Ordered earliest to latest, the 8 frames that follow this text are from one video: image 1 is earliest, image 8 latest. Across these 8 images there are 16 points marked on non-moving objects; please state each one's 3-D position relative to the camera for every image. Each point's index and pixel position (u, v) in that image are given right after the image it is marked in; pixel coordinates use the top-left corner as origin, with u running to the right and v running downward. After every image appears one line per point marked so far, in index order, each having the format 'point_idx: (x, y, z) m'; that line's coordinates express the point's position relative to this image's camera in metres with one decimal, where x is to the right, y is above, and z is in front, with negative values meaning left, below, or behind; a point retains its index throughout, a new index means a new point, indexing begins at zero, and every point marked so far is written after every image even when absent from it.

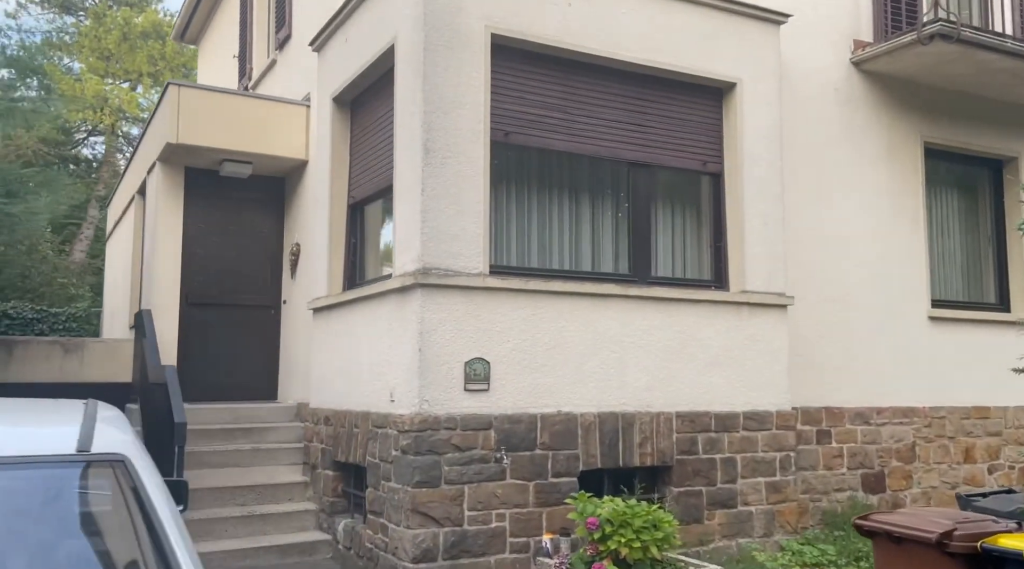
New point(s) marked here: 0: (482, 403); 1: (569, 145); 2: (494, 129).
0: (-0.2, -0.8, +5.9) m
1: (+0.4, +1.1, +6.7) m
2: (-0.2, +1.1, +6.3) m
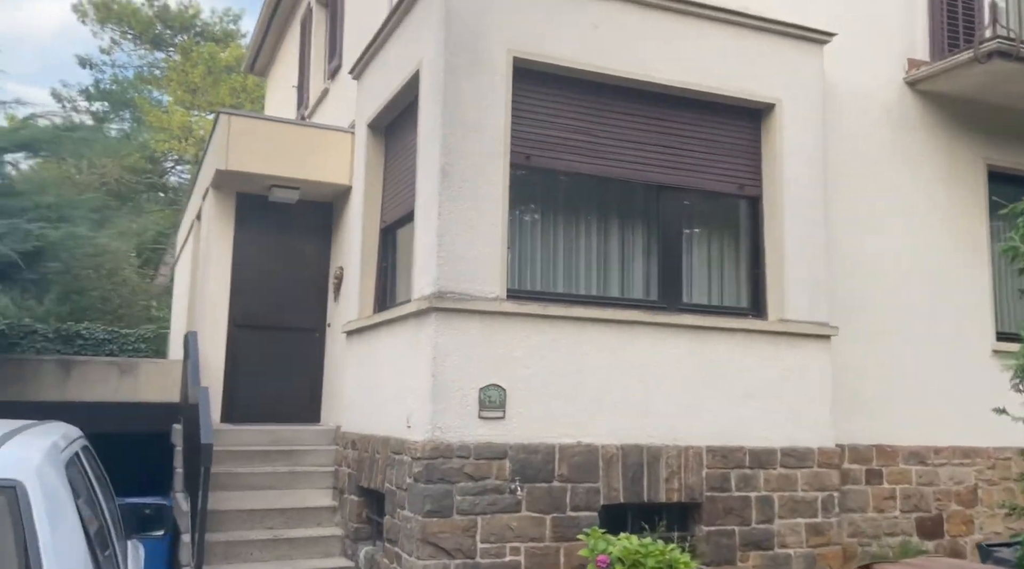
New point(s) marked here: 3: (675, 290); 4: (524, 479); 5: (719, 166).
0: (-0.1, -1.0, +5.8) m
1: (+0.6, +0.9, +6.5) m
2: (0.0, +0.9, +6.2) m
3: (+1.3, 0.0, +6.8) m
4: (+0.1, -1.3, +5.8) m
5: (+1.6, +0.9, +7.0) m
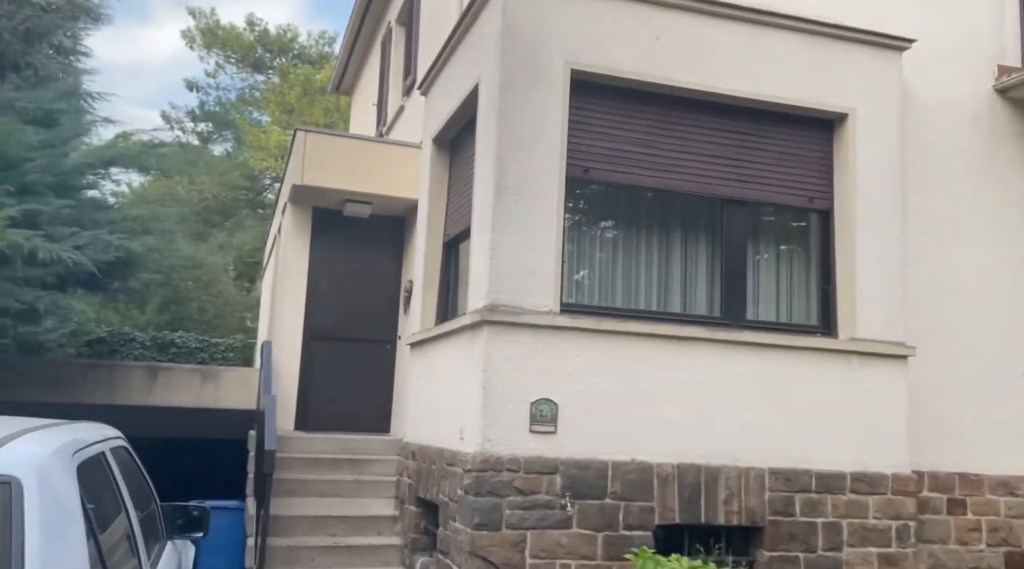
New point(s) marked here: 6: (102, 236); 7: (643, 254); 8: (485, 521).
0: (+0.2, -1.0, +5.7) m
1: (+1.1, +0.8, +6.4) m
2: (+0.4, +0.8, +6.2) m
3: (+1.7, -0.2, +6.6) m
4: (+0.4, -1.4, +5.7) m
5: (+2.1, +0.8, +6.8) m
6: (-4.3, +0.5, +9.1) m
7: (+1.0, +0.2, +6.5) m
8: (-0.2, -1.5, +5.5) m
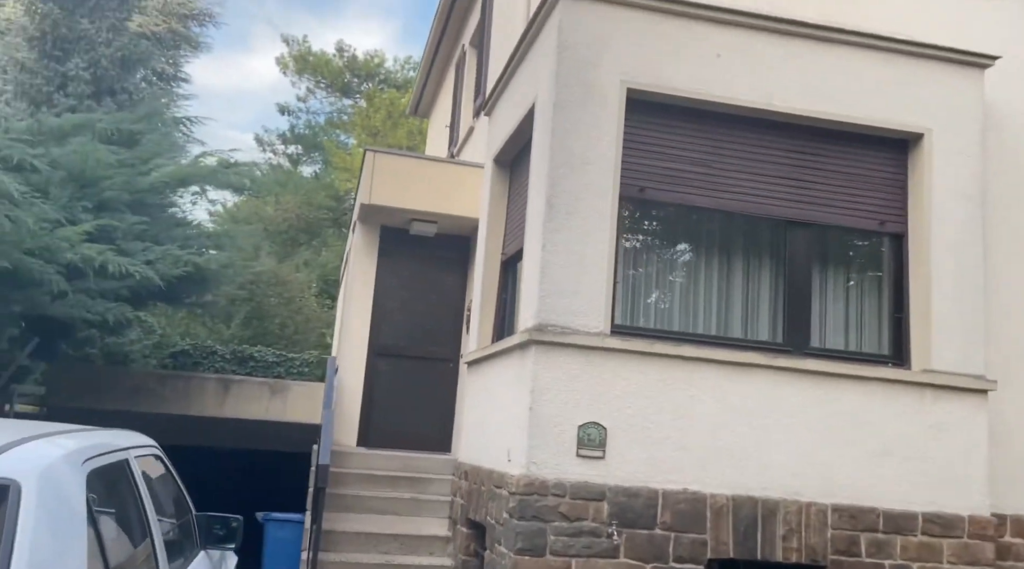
0: (+0.5, -1.2, +5.6) m
1: (+1.5, +0.6, +6.2) m
2: (+0.8, +0.7, +6.1) m
3: (+2.1, -0.3, +6.3) m
4: (+0.7, -1.5, +5.5) m
5: (+2.6, +0.6, +6.5) m
6: (-3.7, +0.4, +9.5) m
7: (+1.4, +0.1, +6.3) m
8: (+0.1, -1.6, +5.4) m
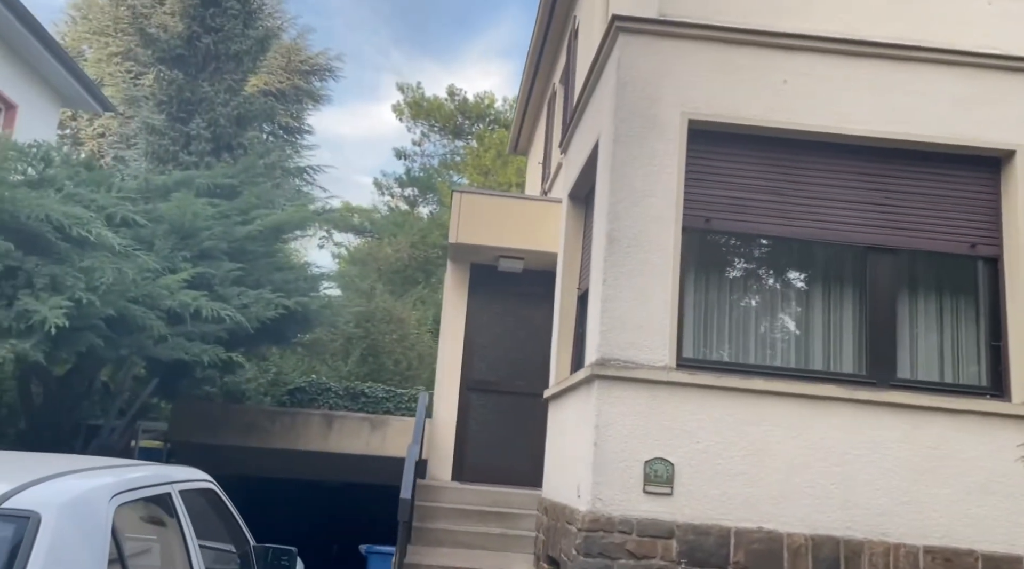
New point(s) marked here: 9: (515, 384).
0: (+0.9, -1.4, +5.5) m
1: (+1.9, +0.4, +6.1) m
2: (+1.3, +0.5, +6.0) m
3: (+2.6, -0.5, +6.0) m
4: (+1.1, -1.7, +5.4) m
5: (+3.0, +0.4, +6.1) m
6: (-2.7, -0.1, +10.0) m
7: (+1.9, -0.2, +6.1) m
8: (+0.5, -1.8, +5.4) m
9: (0.0, -1.1, +9.7) m
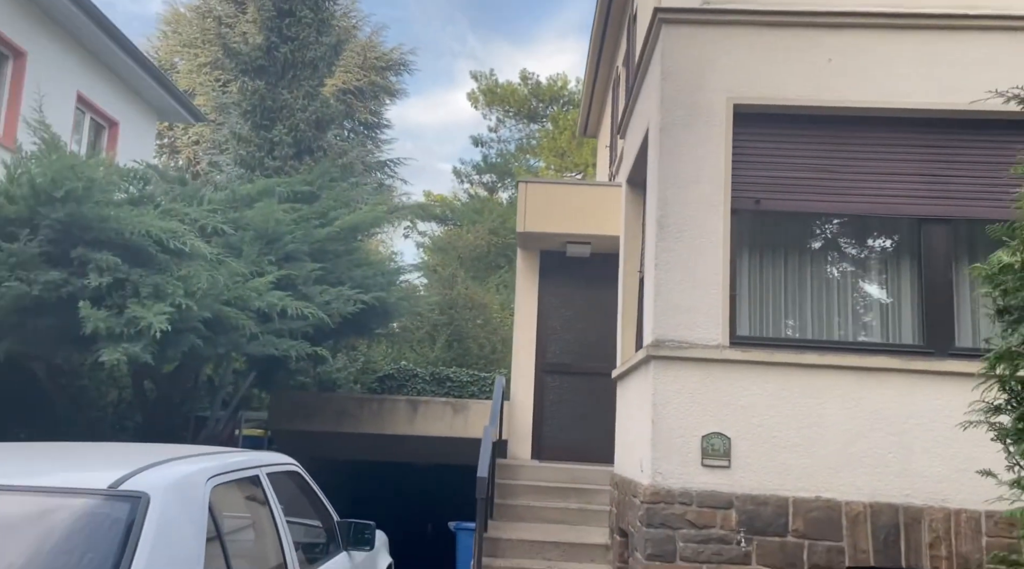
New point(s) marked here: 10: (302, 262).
0: (+1.4, -1.3, +5.7) m
1: (+2.3, +0.5, +6.2) m
2: (+1.6, +0.6, +6.2) m
3: (+3.0, -0.3, +6.1) m
4: (+1.6, -1.6, +5.6) m
5: (+3.4, +0.7, +6.2) m
6: (-1.8, 0.0, +10.6) m
7: (+2.3, 0.0, +6.3) m
8: (+0.9, -1.7, +5.7) m
9: (+0.9, -0.9, +10.0) m
10: (-2.3, +0.3, +9.6) m
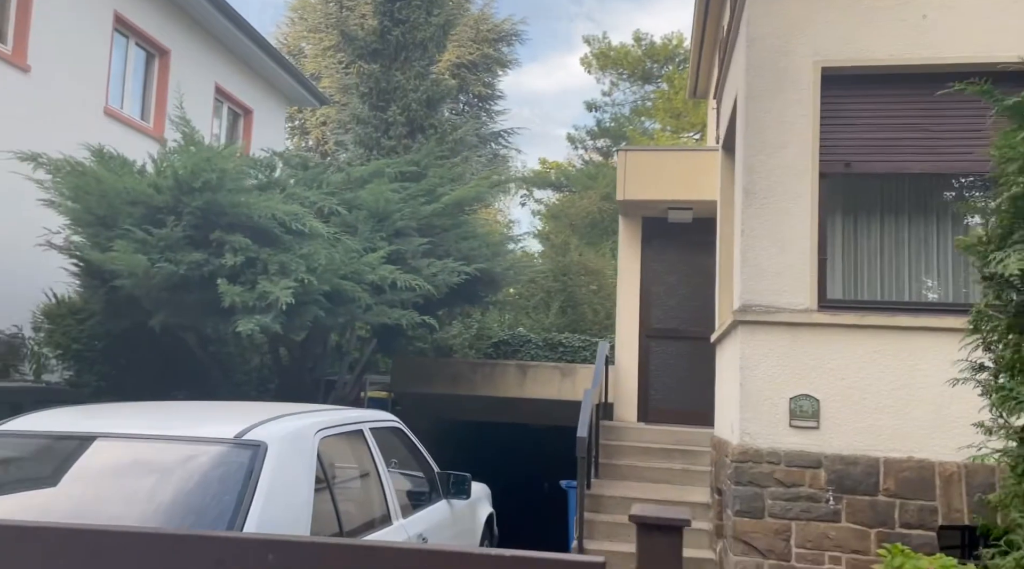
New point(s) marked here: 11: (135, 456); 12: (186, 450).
0: (+2.0, -1.0, +5.9) m
1: (+3.0, +0.8, +6.1) m
2: (+2.3, +0.9, +6.2) m
3: (+3.7, -0.1, +6.0) m
4: (+2.2, -1.4, +5.8) m
5: (+4.1, +0.9, +5.9) m
6: (-0.5, +0.3, +11.1) m
7: (+3.0, +0.3, +6.3) m
8: (+1.6, -1.5, +5.9) m
9: (+2.1, -0.5, +10.2) m
10: (-1.1, +0.6, +10.2) m
11: (-1.5, -0.7, +3.4) m
12: (-1.3, -0.6, +3.4) m
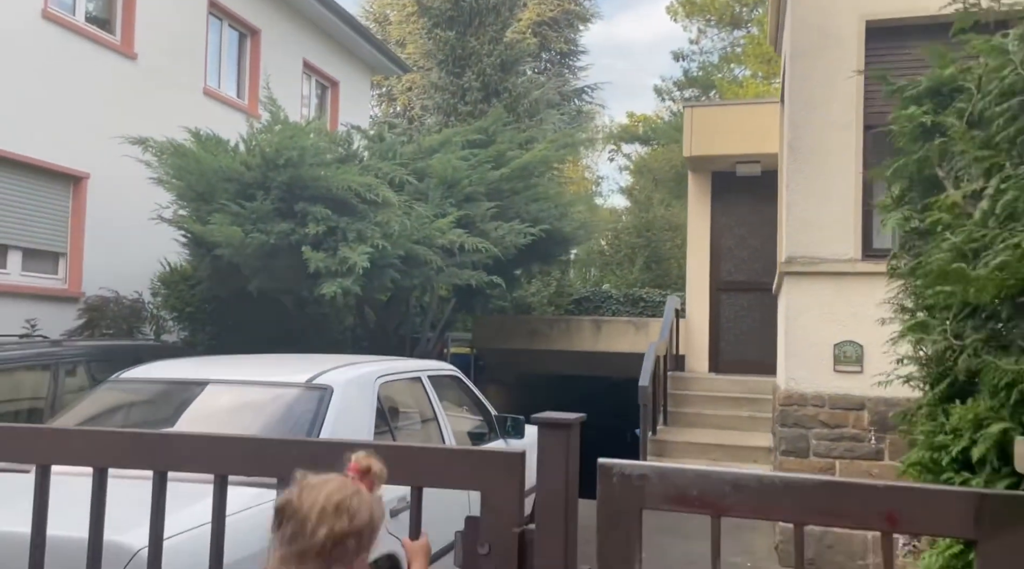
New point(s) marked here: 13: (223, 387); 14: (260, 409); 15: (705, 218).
0: (+2.4, -0.7, +6.2) m
1: (+3.3, +1.2, +6.2) m
2: (+2.7, +1.2, +6.4) m
3: (+4.0, +0.3, +6.0) m
4: (+2.6, -1.0, +6.1) m
5: (+4.4, +1.3, +5.9) m
6: (+0.4, +0.9, +11.5) m
7: (+3.4, +0.7, +6.4) m
8: (+2.0, -1.2, +6.2) m
9: (+3.0, +0.1, +10.4) m
10: (-0.3, +1.1, +10.7) m
11: (-1.3, -0.5, +4.0) m
12: (-1.1, -0.5, +4.0) m
13: (-1.4, -0.5, +4.1) m
14: (-1.1, -0.6, +3.9) m
15: (+2.3, +0.8, +10.5) m
